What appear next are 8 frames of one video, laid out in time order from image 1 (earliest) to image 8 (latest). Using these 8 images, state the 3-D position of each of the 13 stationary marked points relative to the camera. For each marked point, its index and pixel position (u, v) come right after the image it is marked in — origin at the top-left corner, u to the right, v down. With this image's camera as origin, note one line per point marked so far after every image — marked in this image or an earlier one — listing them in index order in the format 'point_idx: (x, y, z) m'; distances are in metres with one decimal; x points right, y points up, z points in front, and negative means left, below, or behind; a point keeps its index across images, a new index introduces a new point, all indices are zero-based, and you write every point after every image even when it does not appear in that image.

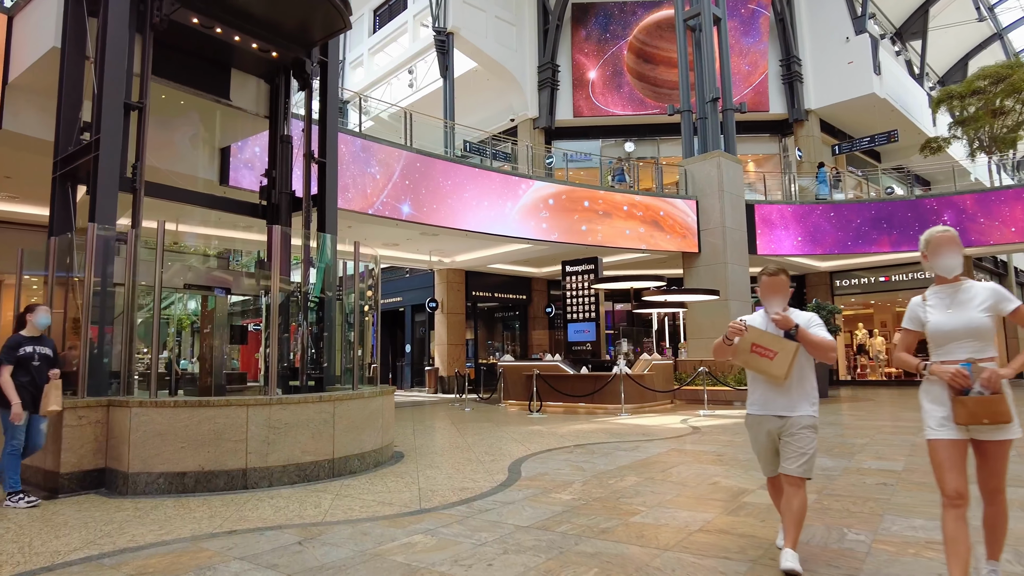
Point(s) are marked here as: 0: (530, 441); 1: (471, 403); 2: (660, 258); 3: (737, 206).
0: (+0.2, -1.8, +7.8) m
1: (-0.9, -2.5, +14.2) m
2: (+4.0, +0.8, +17.1) m
3: (+5.7, +2.1, +16.7) m
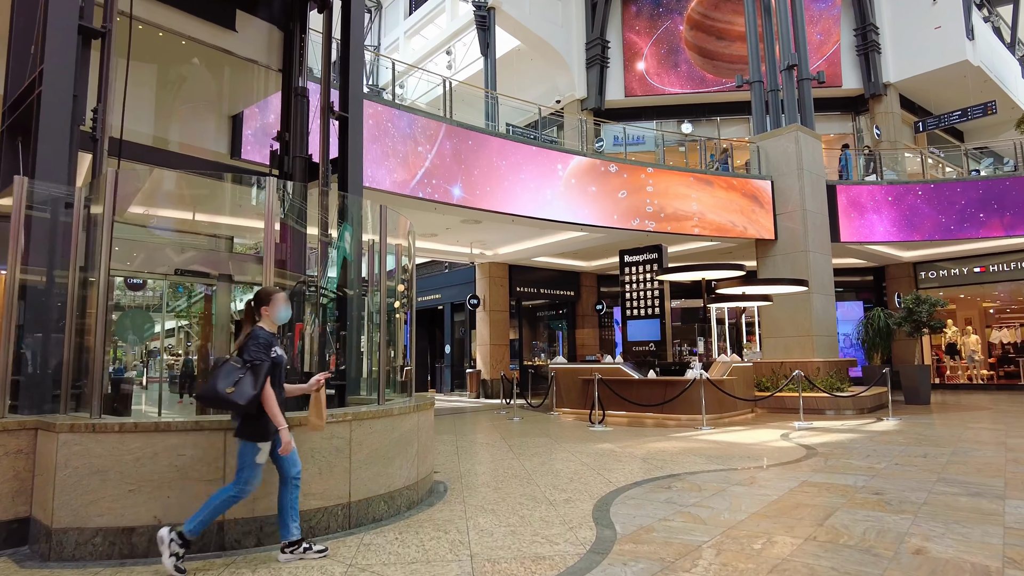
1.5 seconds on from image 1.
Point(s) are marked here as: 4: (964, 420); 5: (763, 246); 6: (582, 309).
0: (+0.8, -1.6, +6.1) m
1: (+0.1, -2.3, +12.6) m
2: (+5.1, +1.0, +15.2) m
3: (+6.9, +2.3, +14.7) m
4: (+7.1, -2.1, +10.3) m
5: (+5.7, +0.9, +14.8) m
6: (+2.1, -0.6, +19.6) m
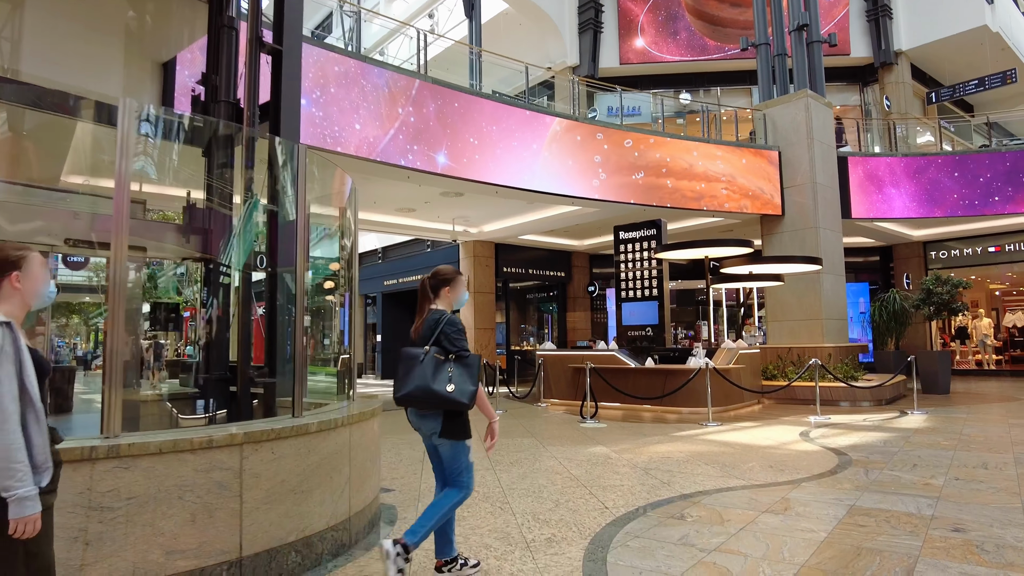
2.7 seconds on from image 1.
0: (+0.6, -1.5, +5.0) m
1: (-0.2, -2.0, +11.5) m
2: (+4.8, +1.4, +14.1) m
3: (+6.6, +2.7, +13.6) m
4: (+6.9, -1.8, +9.3) m
5: (+5.4, +1.4, +13.7) m
6: (+1.7, -0.1, +18.5) m
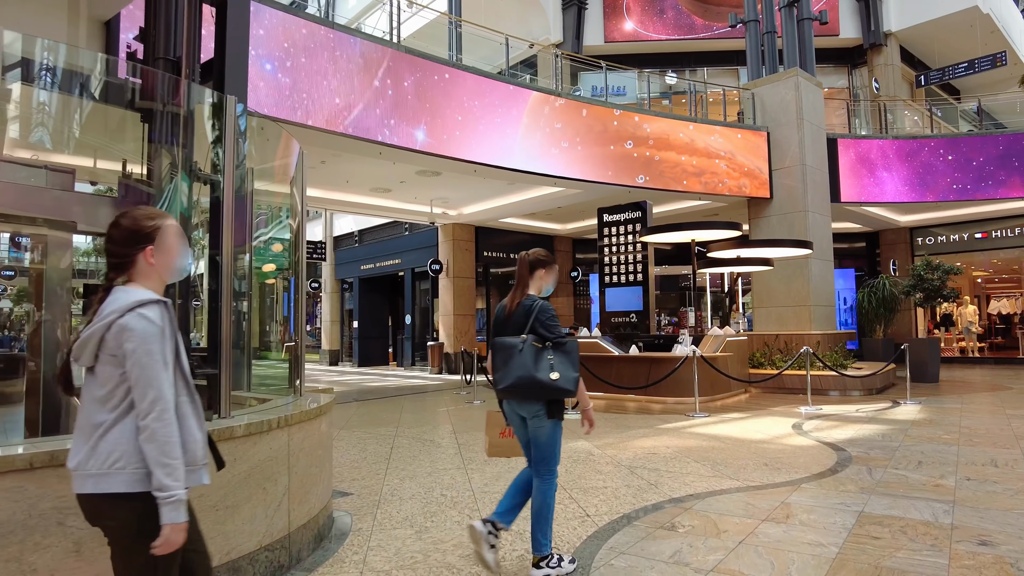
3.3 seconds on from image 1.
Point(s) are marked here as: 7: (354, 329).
0: (+0.4, -1.3, +4.6) m
1: (-0.5, -1.7, +11.0) m
2: (+4.4, +1.7, +13.7) m
3: (+6.2, +3.0, +13.2) m
4: (+6.6, -1.6, +9.0) m
5: (+5.0, +1.7, +13.3) m
6: (+1.2, +0.3, +18.0) m
7: (-4.7, -1.2, +19.6) m
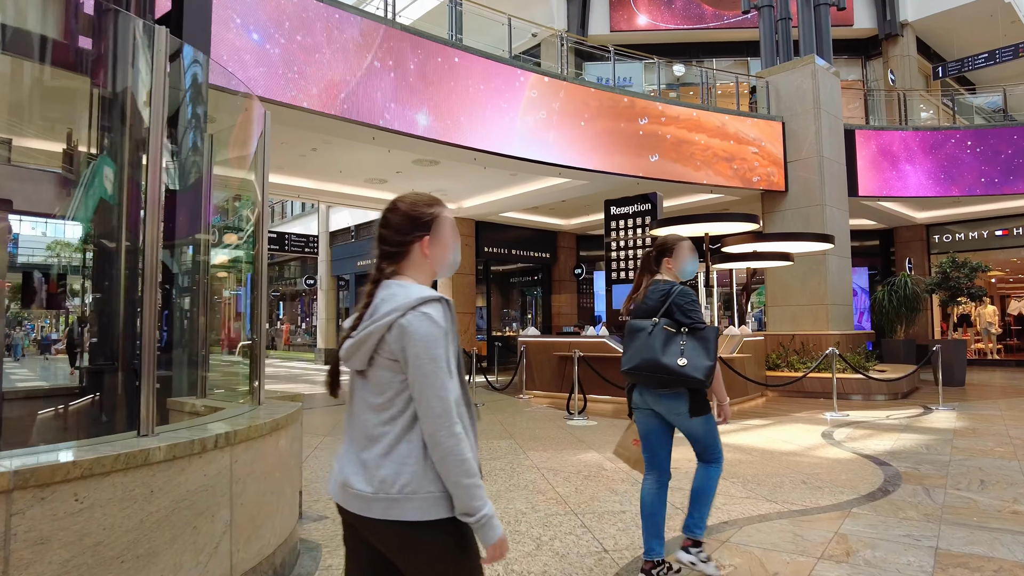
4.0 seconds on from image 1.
0: (+0.4, -1.3, +3.9) m
1: (-0.5, -1.7, +10.4) m
2: (+4.4, +1.8, +13.1) m
3: (+6.2, +3.0, +12.6) m
4: (+6.6, -1.6, +8.4) m
5: (+5.0, +1.7, +12.7) m
6: (+1.2, +0.4, +17.4) m
7: (-4.7, -1.1, +19.0) m
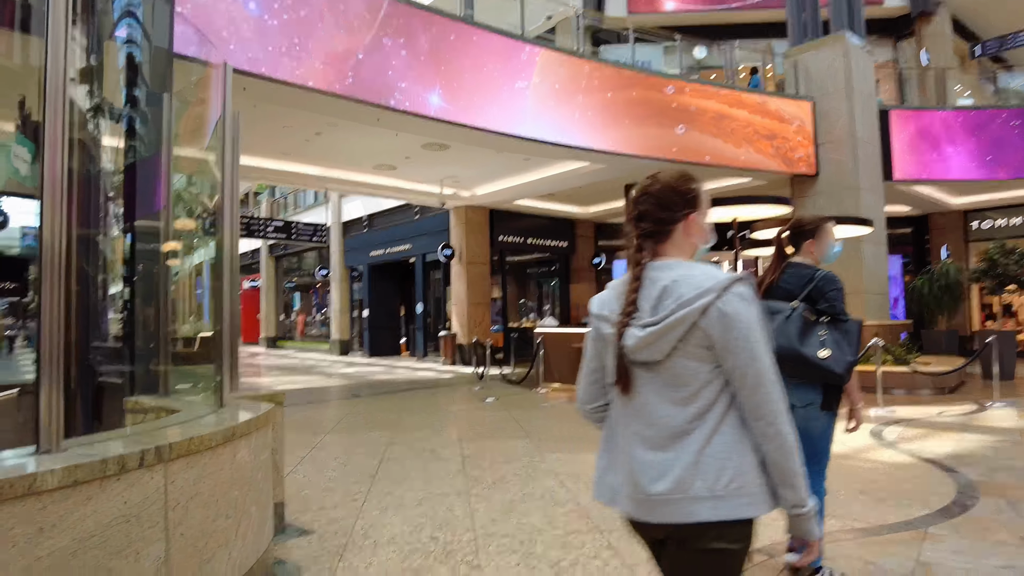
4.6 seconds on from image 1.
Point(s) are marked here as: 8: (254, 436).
0: (+0.5, -1.2, +3.4) m
1: (-0.2, -1.5, +9.9) m
2: (+4.8, +2.0, +12.4) m
3: (+6.5, +3.2, +11.8) m
4: (+6.8, -1.4, +7.7) m
5: (+5.3, +1.9, +12.0) m
6: (+1.7, +0.6, +16.8) m
7: (-4.2, -0.9, +18.6) m
8: (-0.9, -0.5, +2.4) m
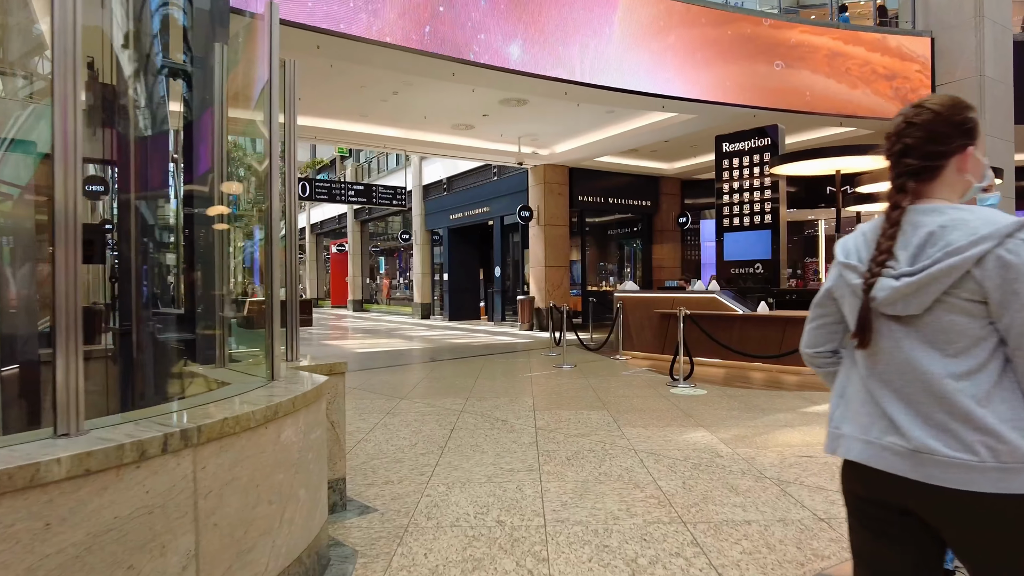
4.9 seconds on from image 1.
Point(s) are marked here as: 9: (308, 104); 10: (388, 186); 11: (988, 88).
0: (+0.9, -1.0, +3.1) m
1: (+0.9, -0.9, +9.6) m
2: (+6.2, +2.7, +11.3) m
3: (+7.8, +3.9, +10.4) m
4: (+7.6, -1.0, +6.6) m
5: (+6.6, +2.6, +10.8) m
6: (+3.6, +1.6, +16.1) m
7: (-2.0, +0.2, +18.7) m
8: (-0.7, -0.4, +2.2) m
9: (-3.2, +2.9, +10.3) m
10: (-2.9, +2.4, +15.3) m
11: (+7.4, +3.1, +10.2) m
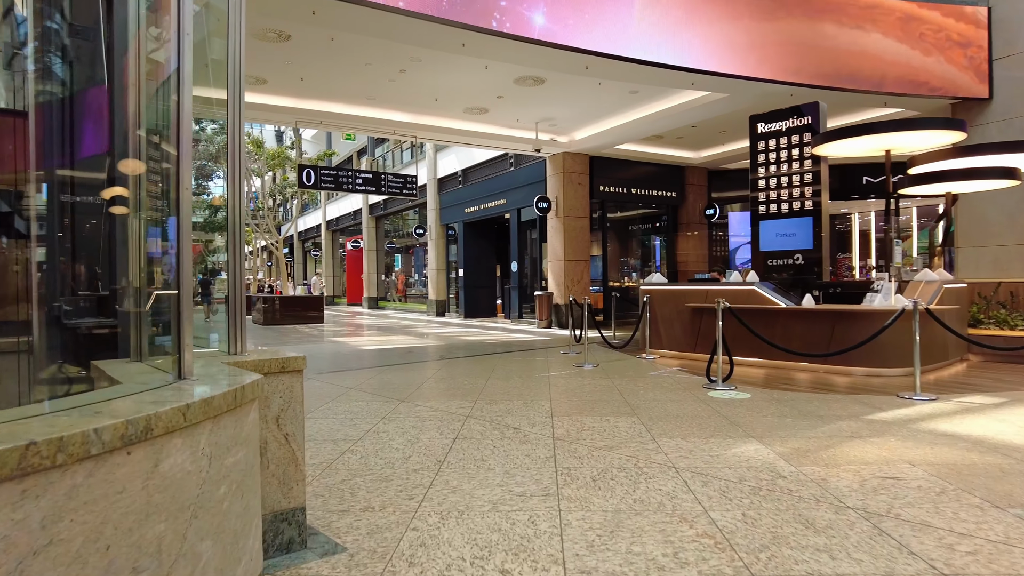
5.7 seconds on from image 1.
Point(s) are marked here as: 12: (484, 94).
0: (+0.9, -0.9, +2.3) m
1: (+1.1, -0.8, +8.8) m
2: (+6.4, +2.8, +10.4) m
3: (+8.1, +4.0, +9.5) m
4: (+7.7, -0.9, +5.6) m
5: (+6.9, +2.7, +9.9) m
6: (+4.1, +1.7, +15.3) m
7: (-1.5, +0.3, +18.0) m
8: (-0.7, -0.3, +1.5) m
9: (-2.9, +3.0, +9.6) m
10: (-2.5, +2.5, +14.6) m
11: (+7.6, +3.2, +9.2) m
12: (-0.4, +3.0, +10.1) m
